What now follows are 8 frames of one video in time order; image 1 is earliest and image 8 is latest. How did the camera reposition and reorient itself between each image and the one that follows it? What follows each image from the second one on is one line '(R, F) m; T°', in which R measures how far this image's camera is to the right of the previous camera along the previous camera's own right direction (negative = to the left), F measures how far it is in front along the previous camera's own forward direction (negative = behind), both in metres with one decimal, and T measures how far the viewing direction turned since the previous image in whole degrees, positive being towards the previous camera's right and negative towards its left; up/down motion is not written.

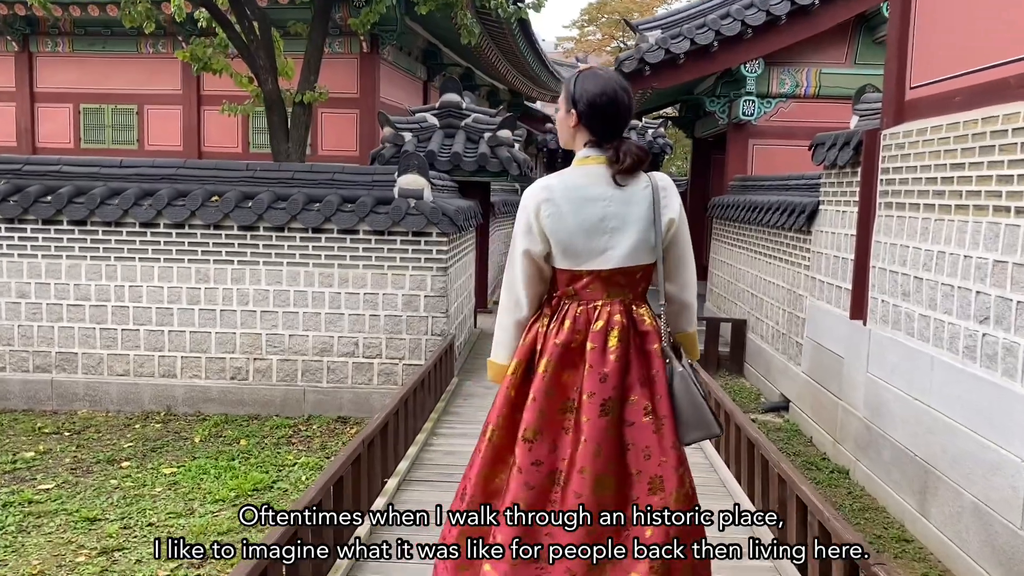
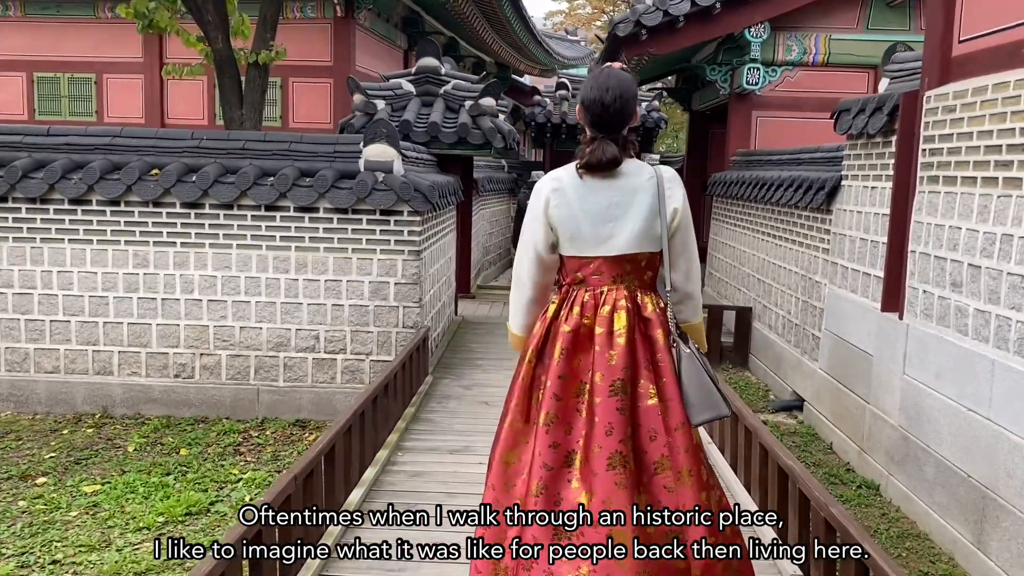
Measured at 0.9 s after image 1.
(0.0, +0.7) m; +1°
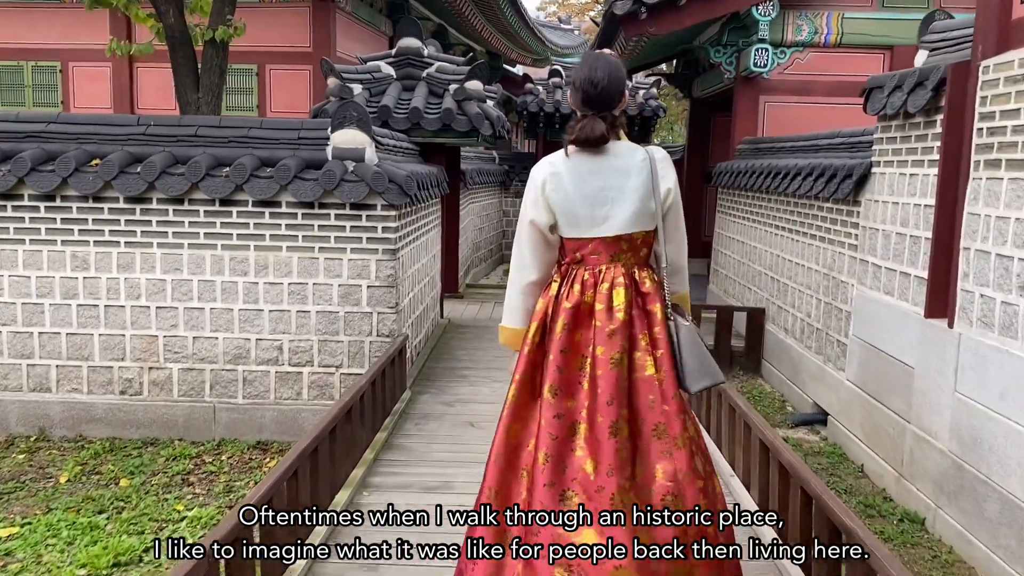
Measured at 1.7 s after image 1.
(0.0, +0.6) m; 0°
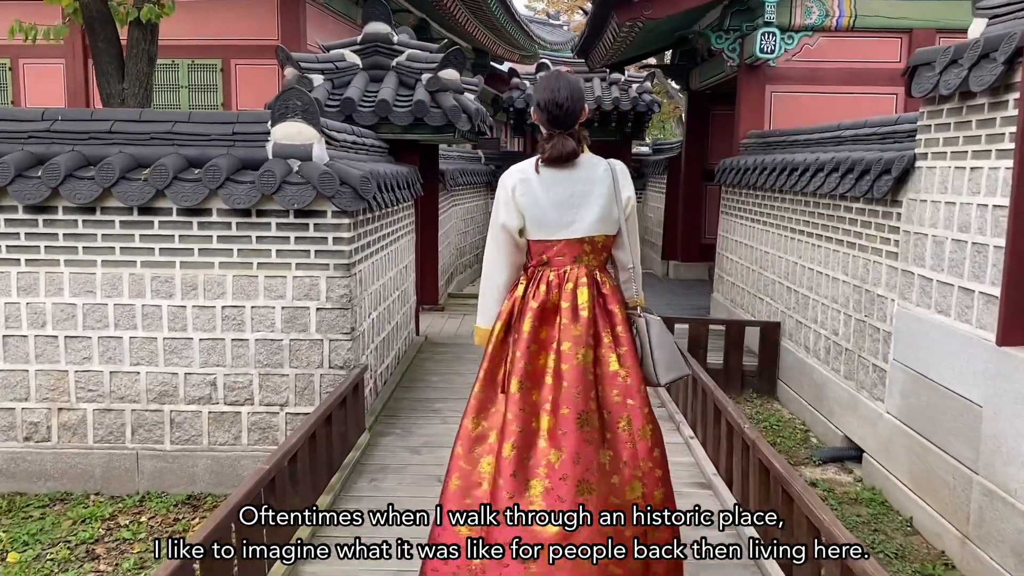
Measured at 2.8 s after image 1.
(+0.1, +0.8) m; 0°
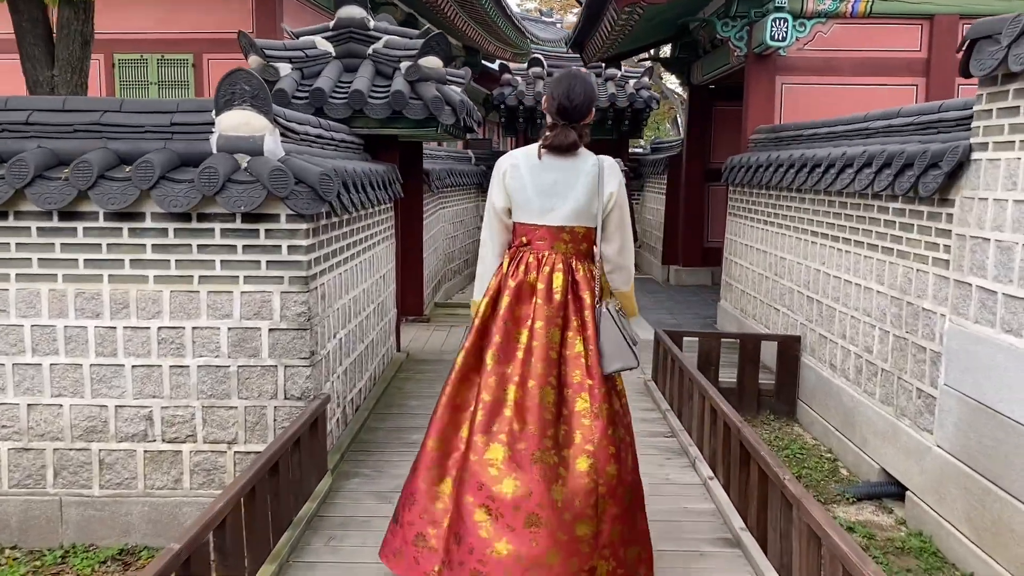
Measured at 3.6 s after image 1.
(0.0, +0.6) m; 0°
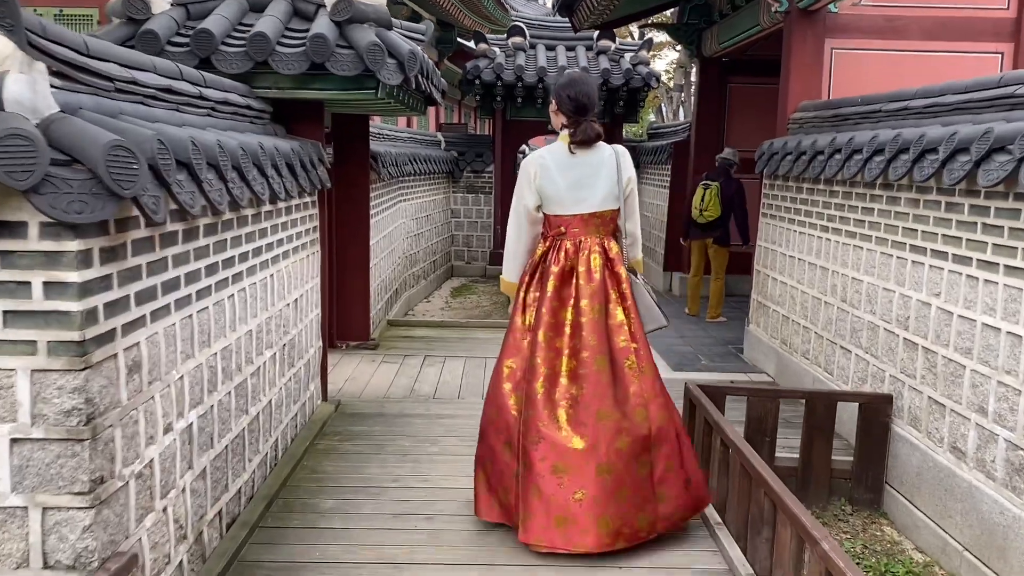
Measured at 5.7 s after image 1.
(0.0, +1.6) m; +1°
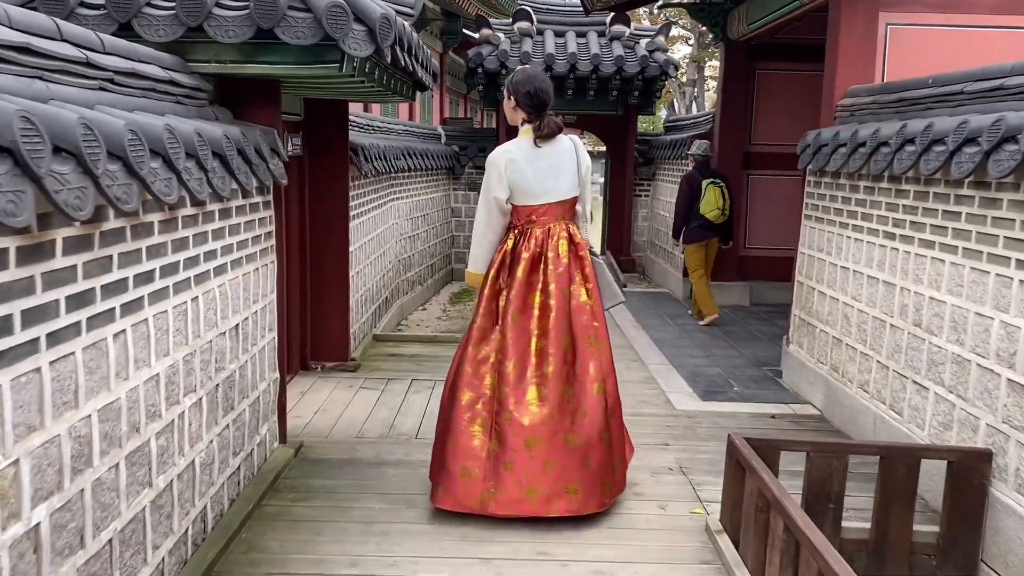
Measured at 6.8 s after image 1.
(0.0, +0.8) m; -1°
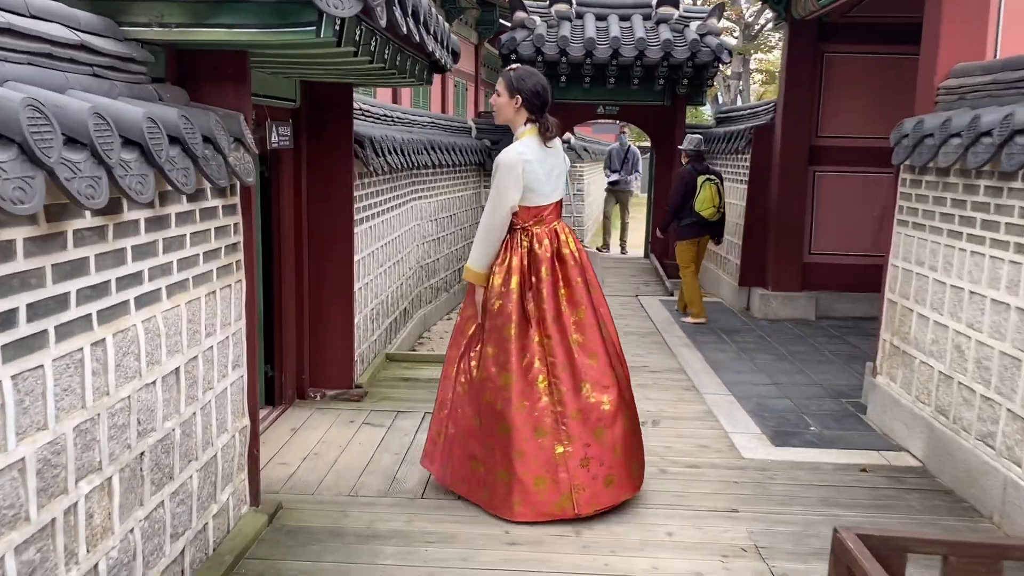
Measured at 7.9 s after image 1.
(0.0, +0.8) m; -3°
